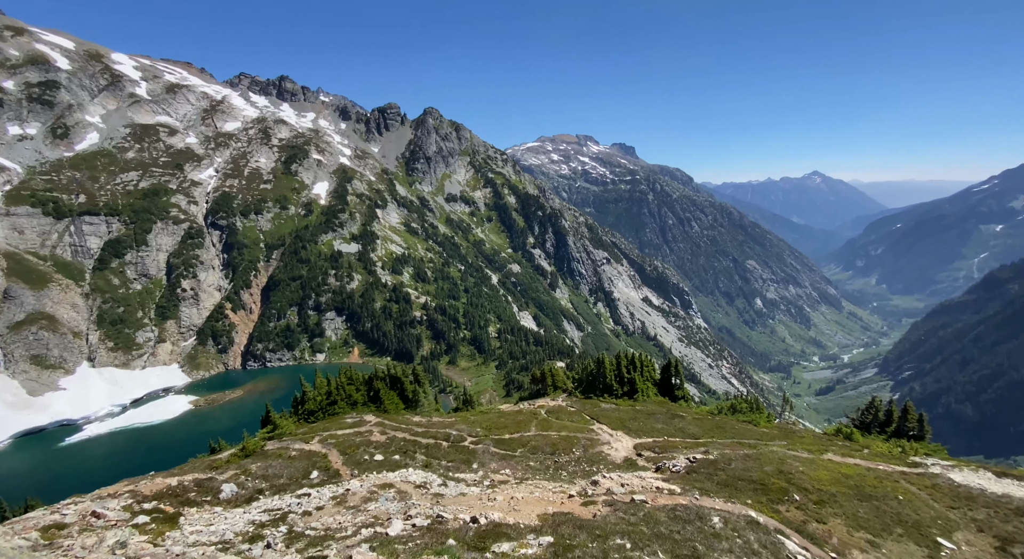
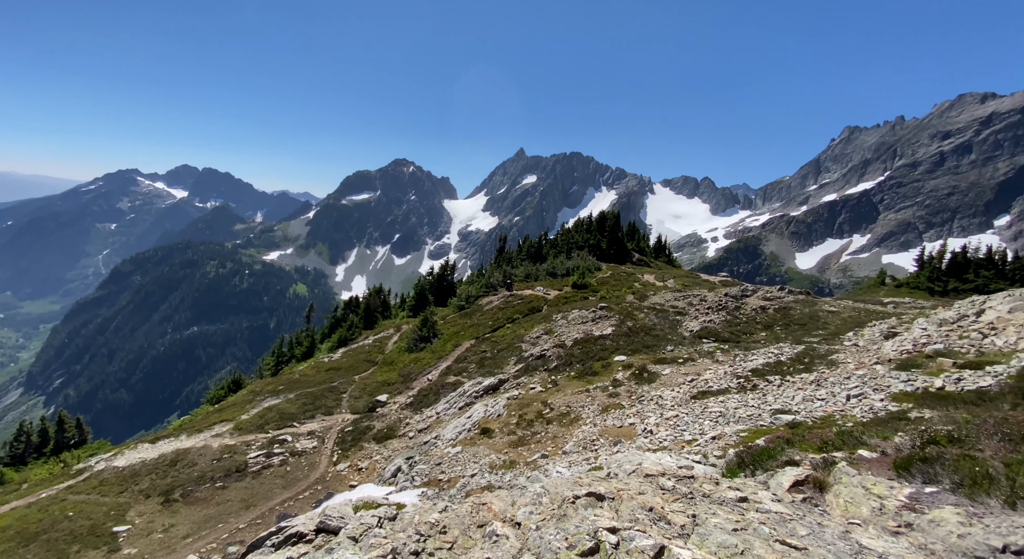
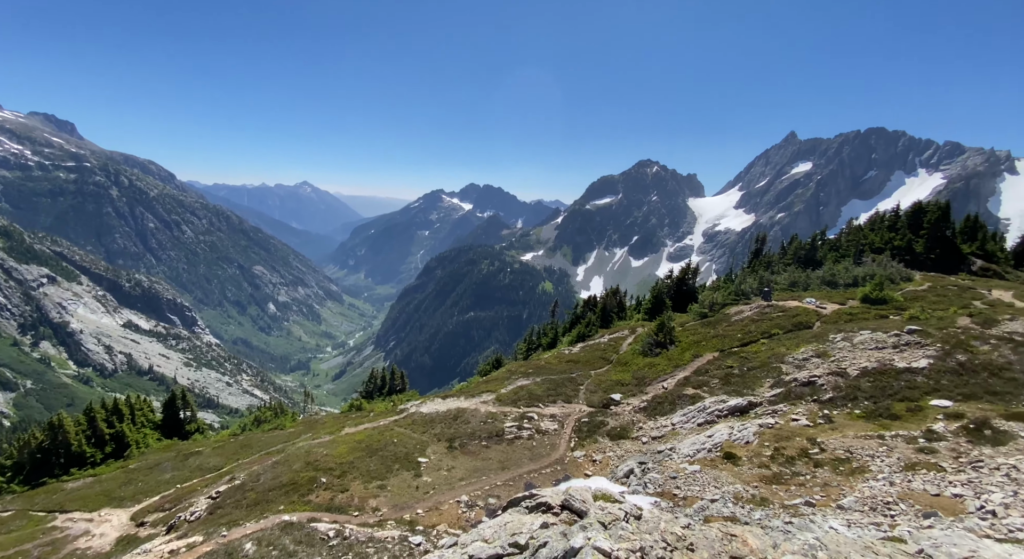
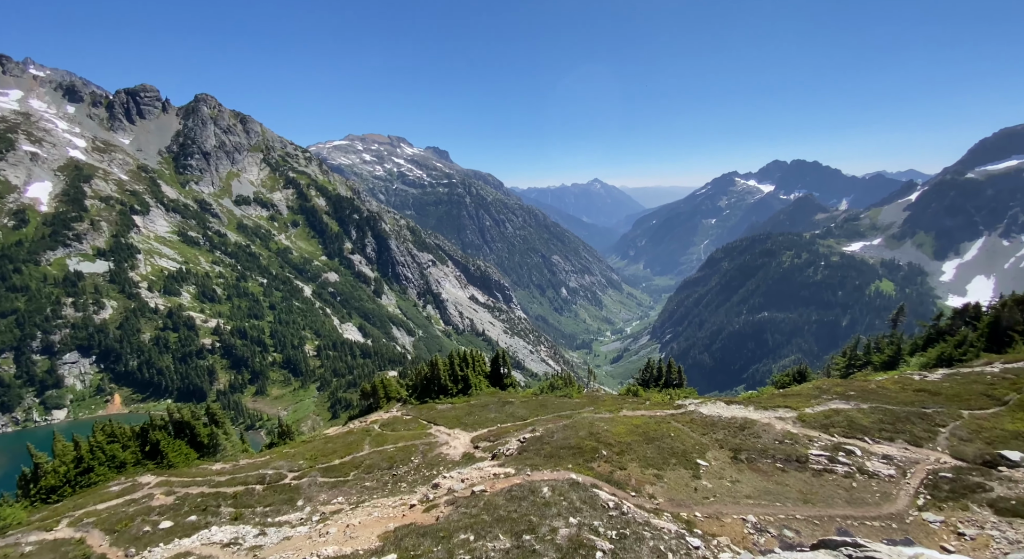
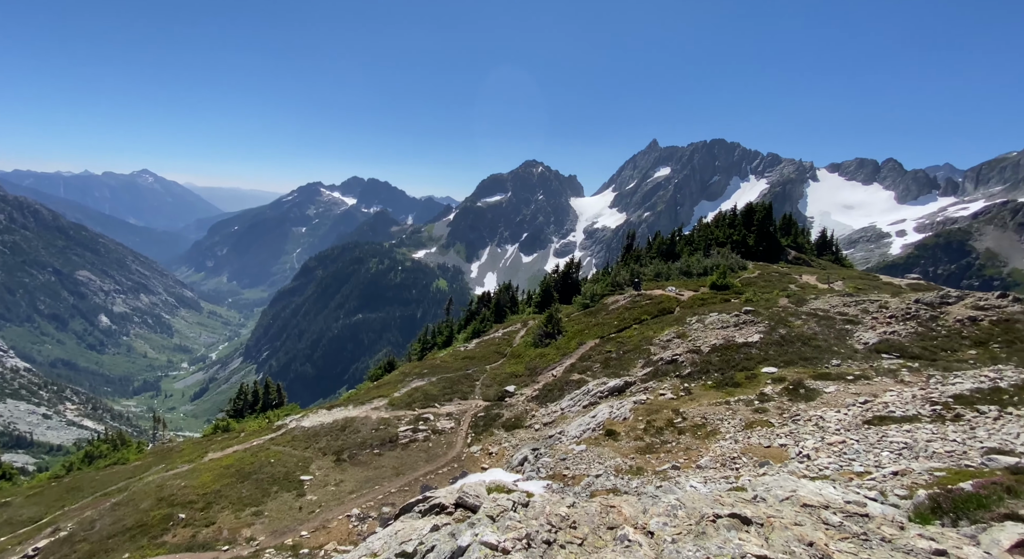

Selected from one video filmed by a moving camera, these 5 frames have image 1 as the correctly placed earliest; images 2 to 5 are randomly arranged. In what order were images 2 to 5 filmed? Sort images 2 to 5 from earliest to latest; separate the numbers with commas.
4, 3, 5, 2
